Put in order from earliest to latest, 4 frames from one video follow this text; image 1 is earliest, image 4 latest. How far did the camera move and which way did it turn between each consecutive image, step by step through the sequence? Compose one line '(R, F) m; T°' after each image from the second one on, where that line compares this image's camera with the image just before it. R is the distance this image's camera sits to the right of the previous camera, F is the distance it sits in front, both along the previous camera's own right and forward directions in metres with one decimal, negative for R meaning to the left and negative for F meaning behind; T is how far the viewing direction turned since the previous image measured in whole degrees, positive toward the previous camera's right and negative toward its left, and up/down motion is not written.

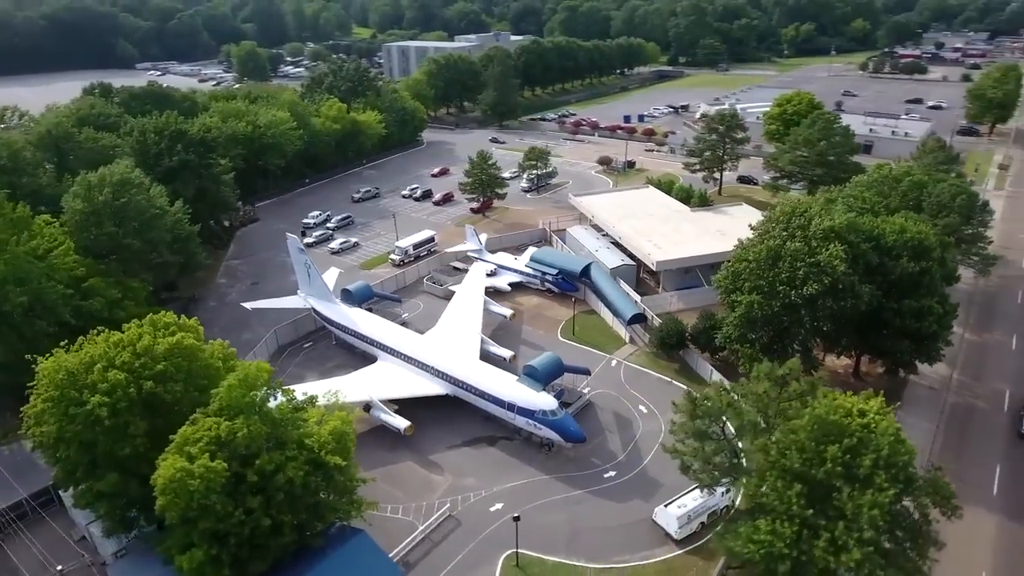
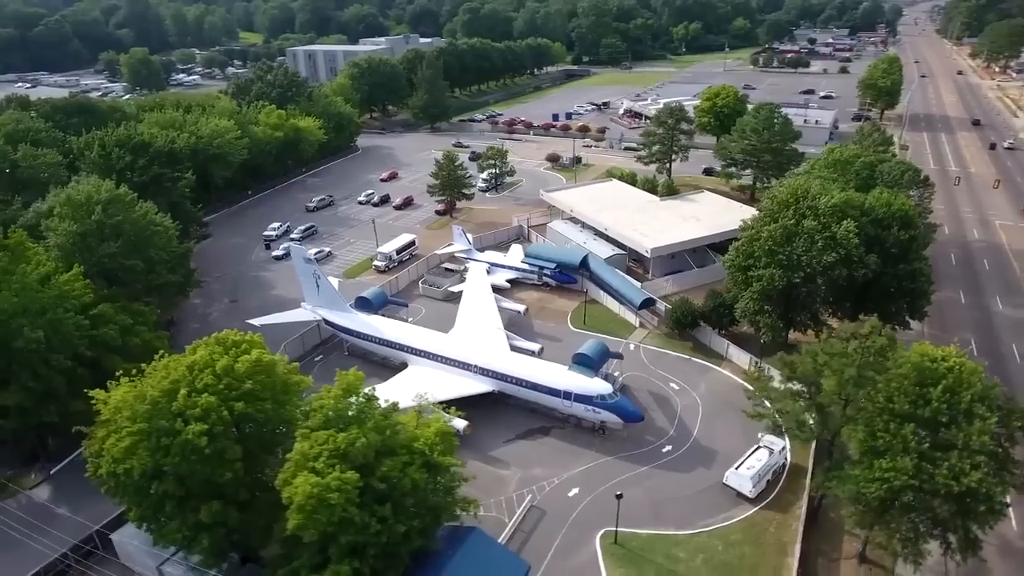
(-10.1, -0.2) m; +9°
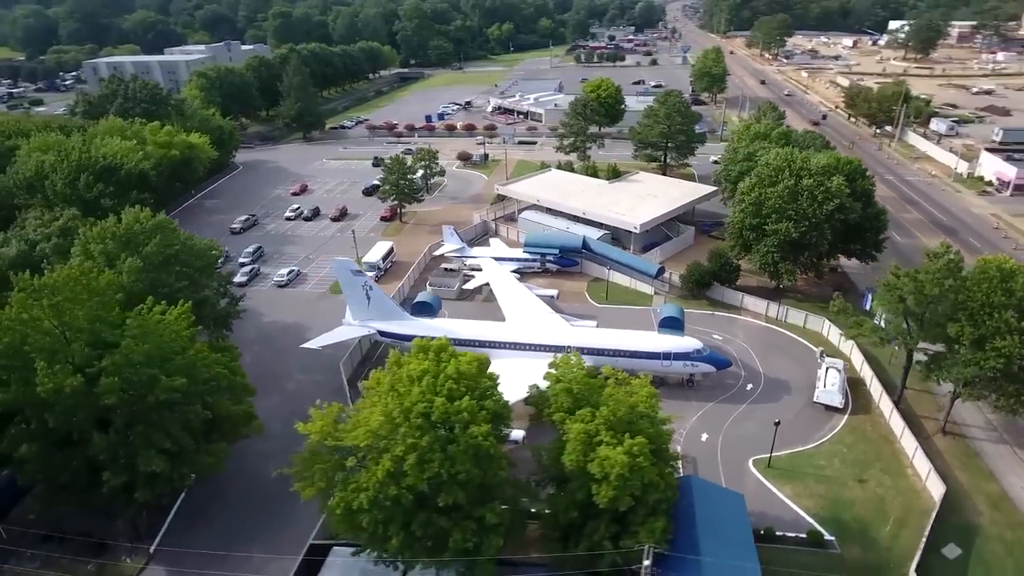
(-20.7, +1.1) m; +17°
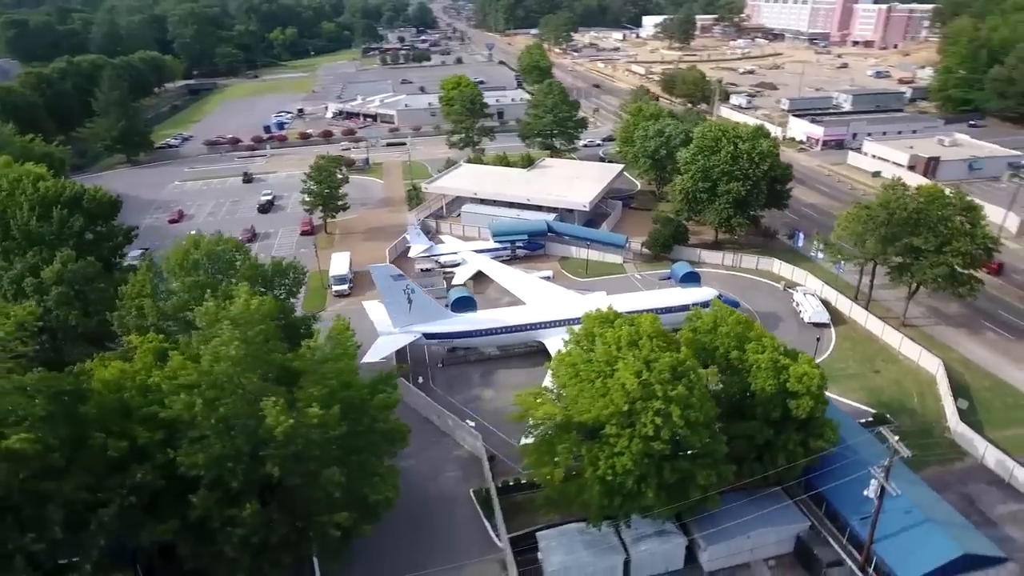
(-20.6, +1.7) m; +19°
